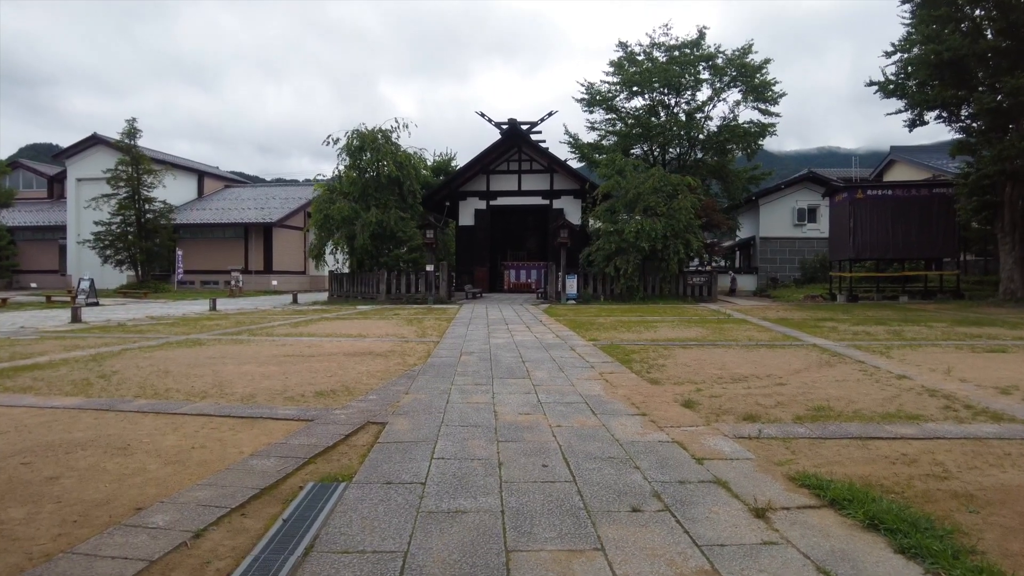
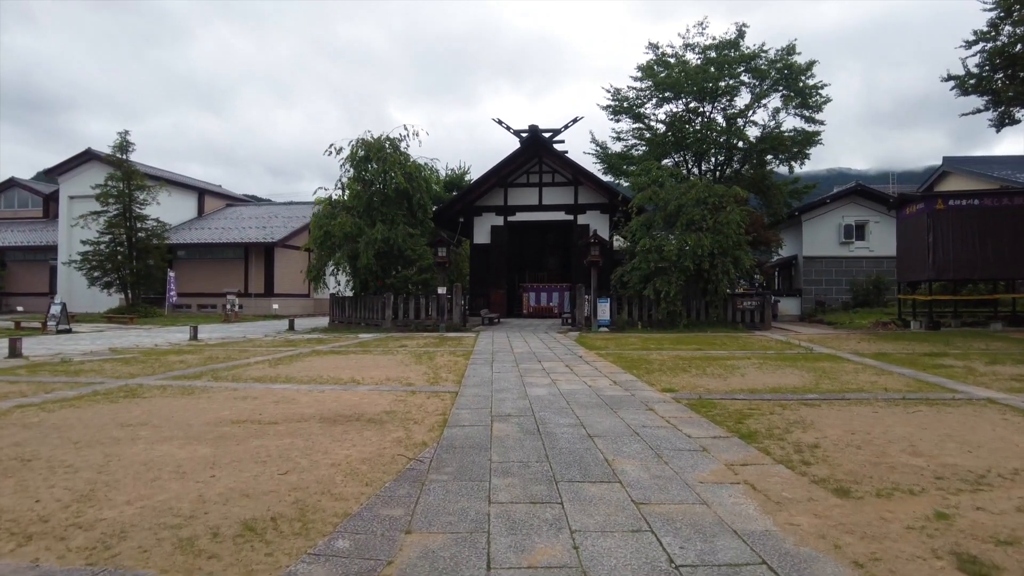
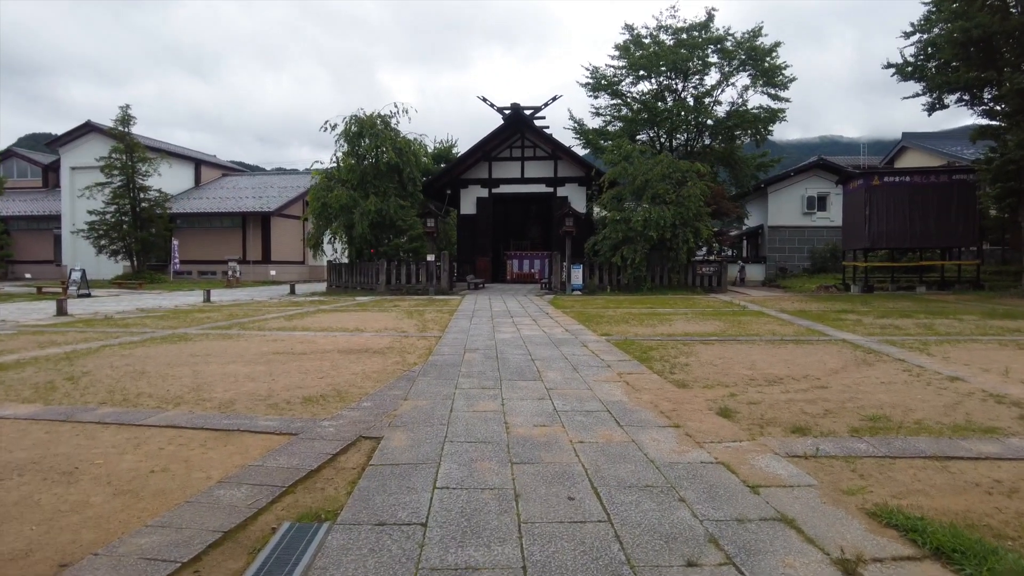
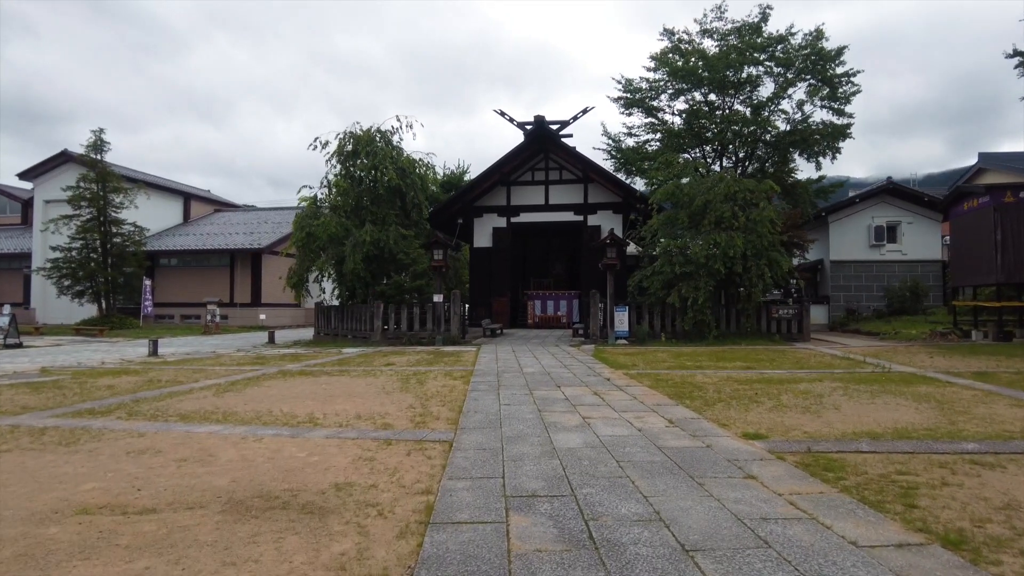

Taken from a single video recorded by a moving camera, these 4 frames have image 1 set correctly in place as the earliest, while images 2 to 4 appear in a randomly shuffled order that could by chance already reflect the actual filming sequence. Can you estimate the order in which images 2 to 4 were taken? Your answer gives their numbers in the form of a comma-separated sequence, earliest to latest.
3, 2, 4
